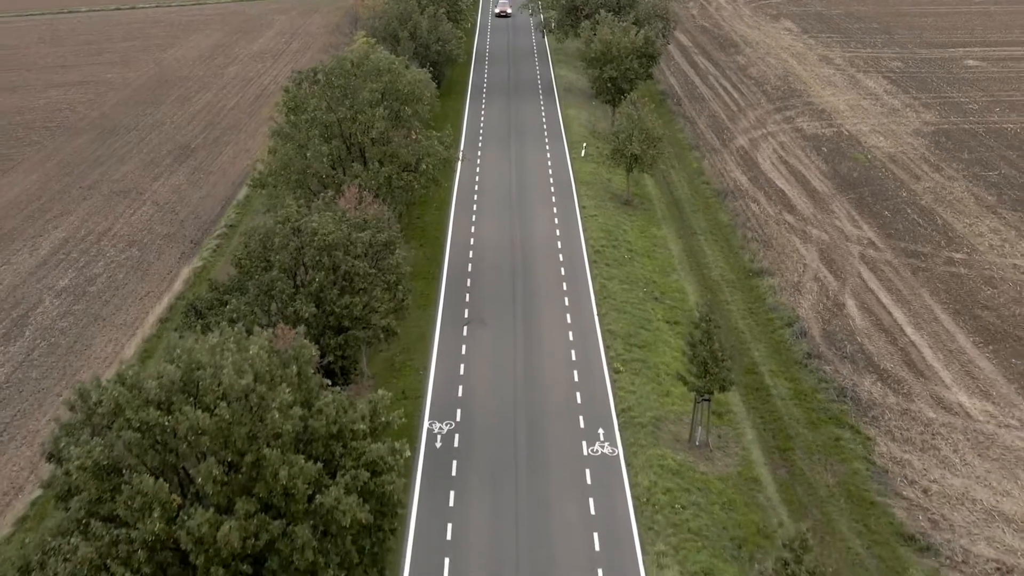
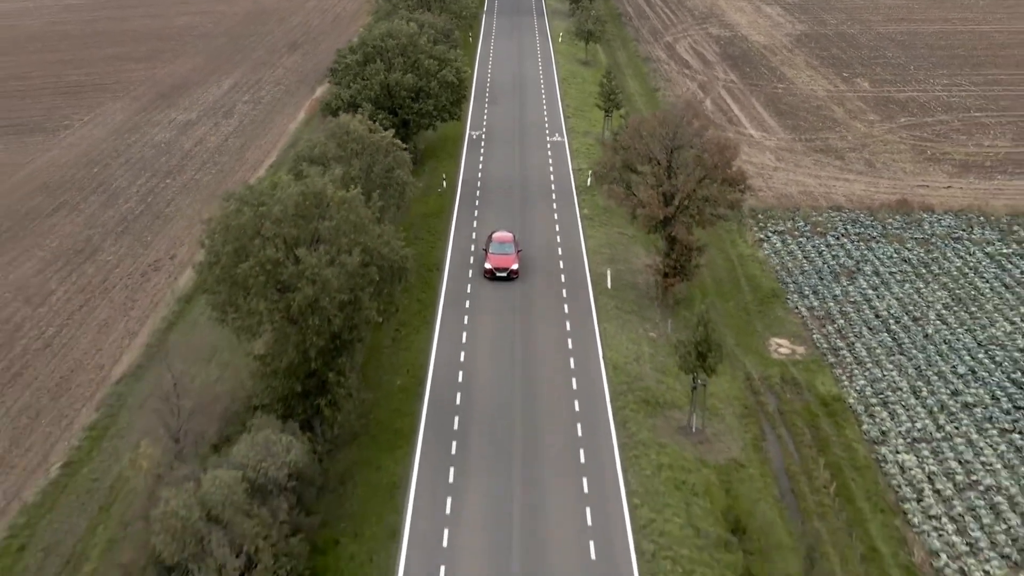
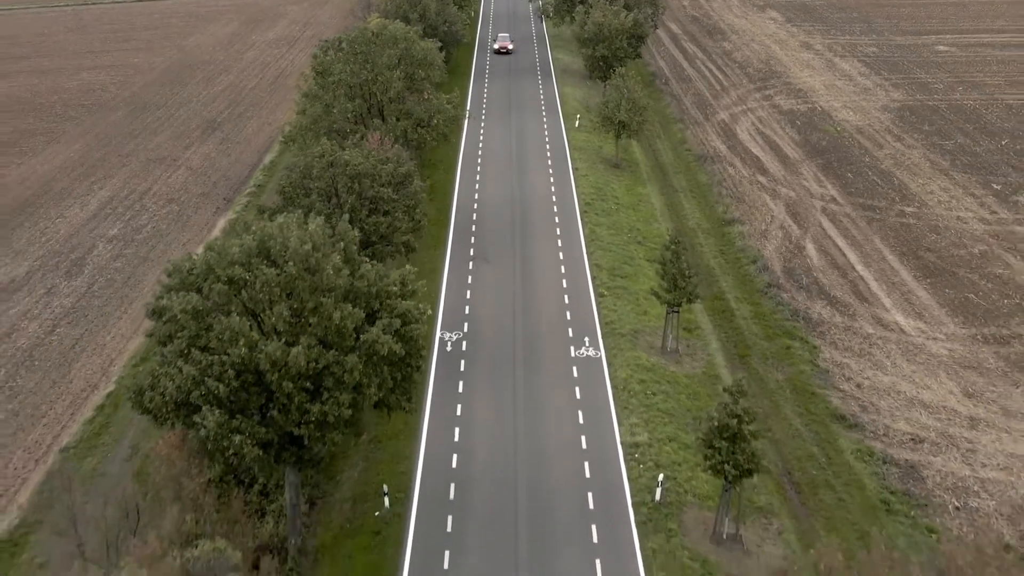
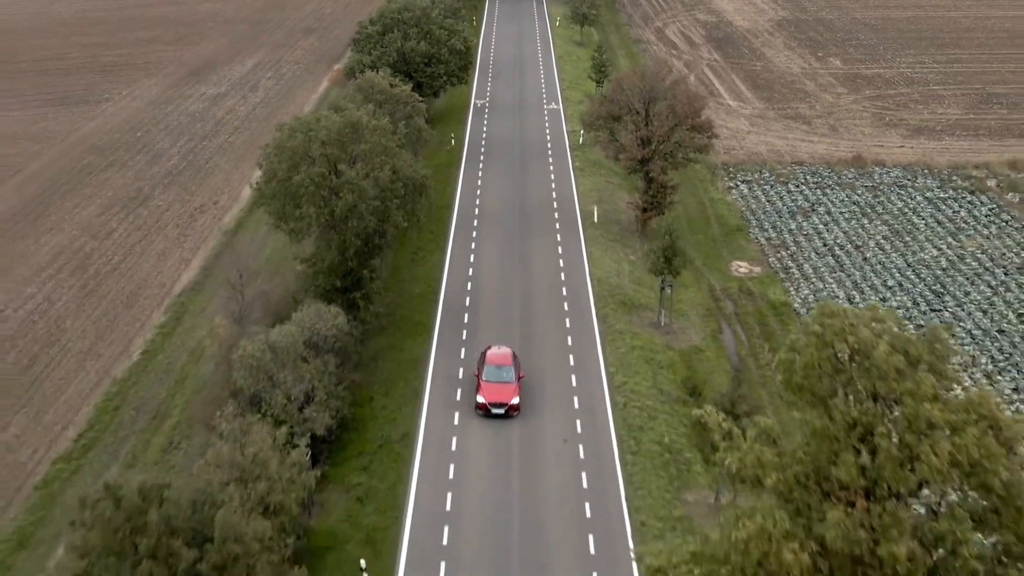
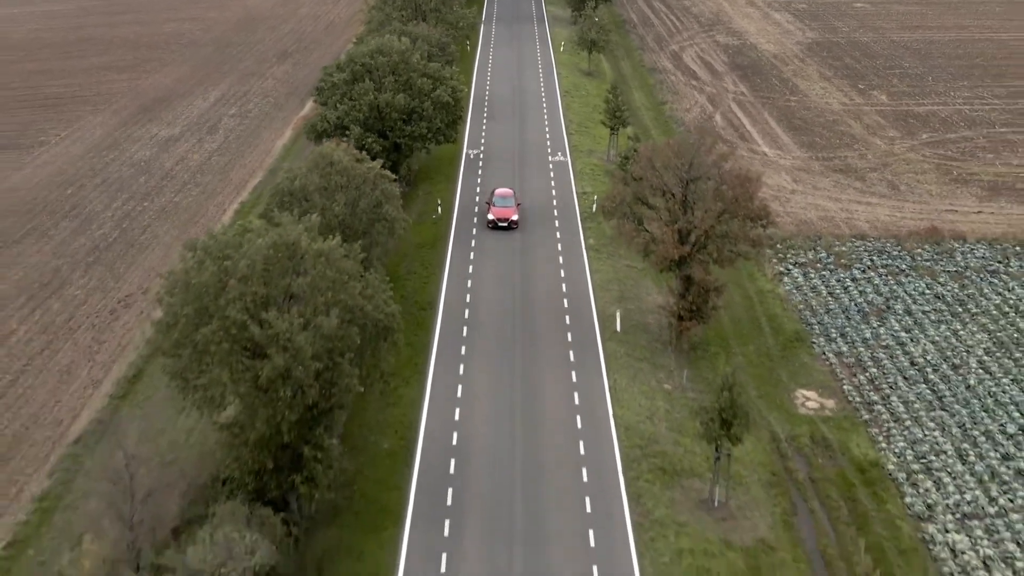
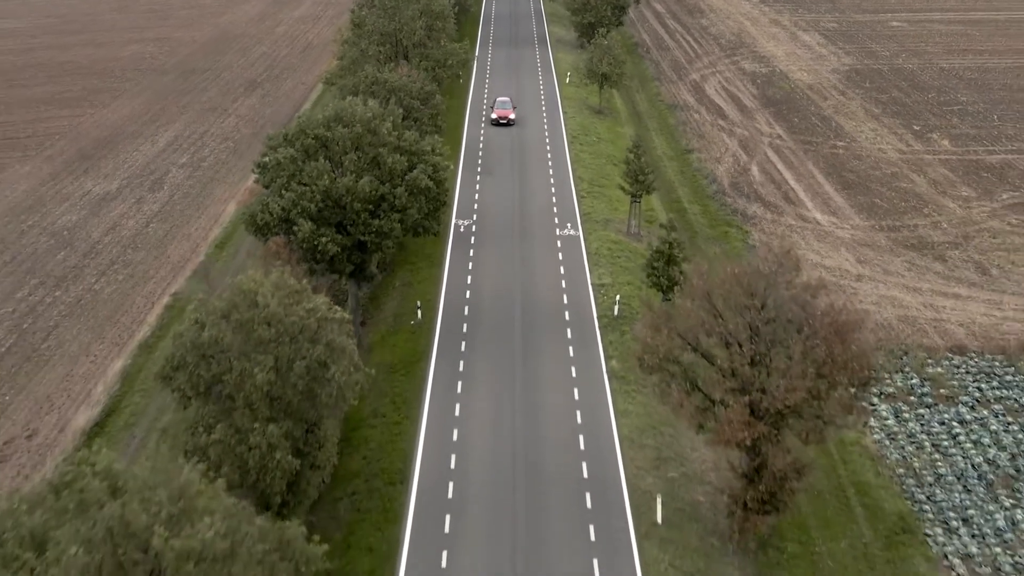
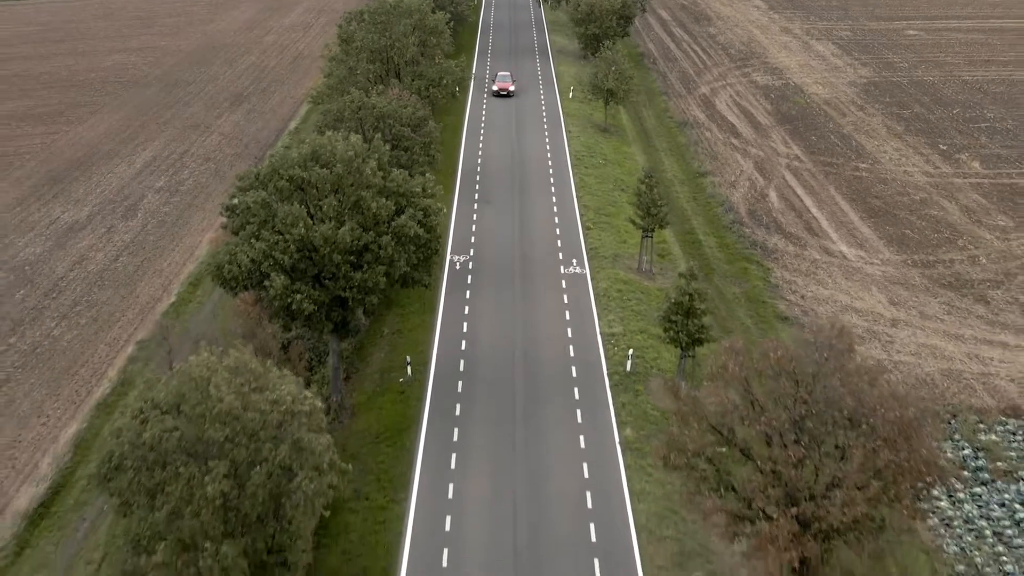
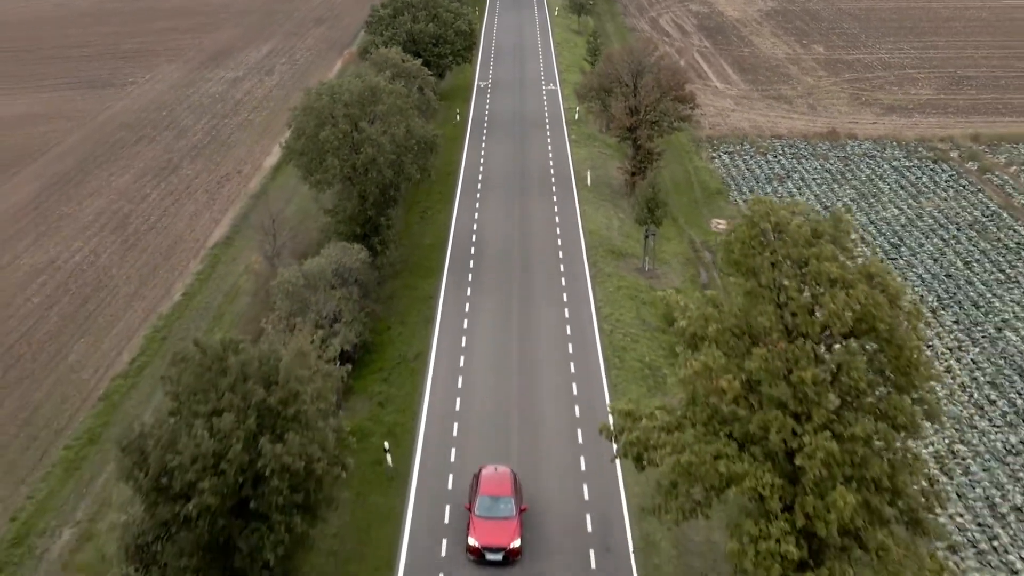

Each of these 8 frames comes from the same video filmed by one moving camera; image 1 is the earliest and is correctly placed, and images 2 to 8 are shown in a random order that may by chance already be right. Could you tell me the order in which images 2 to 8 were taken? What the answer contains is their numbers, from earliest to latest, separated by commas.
3, 7, 6, 5, 2, 4, 8
